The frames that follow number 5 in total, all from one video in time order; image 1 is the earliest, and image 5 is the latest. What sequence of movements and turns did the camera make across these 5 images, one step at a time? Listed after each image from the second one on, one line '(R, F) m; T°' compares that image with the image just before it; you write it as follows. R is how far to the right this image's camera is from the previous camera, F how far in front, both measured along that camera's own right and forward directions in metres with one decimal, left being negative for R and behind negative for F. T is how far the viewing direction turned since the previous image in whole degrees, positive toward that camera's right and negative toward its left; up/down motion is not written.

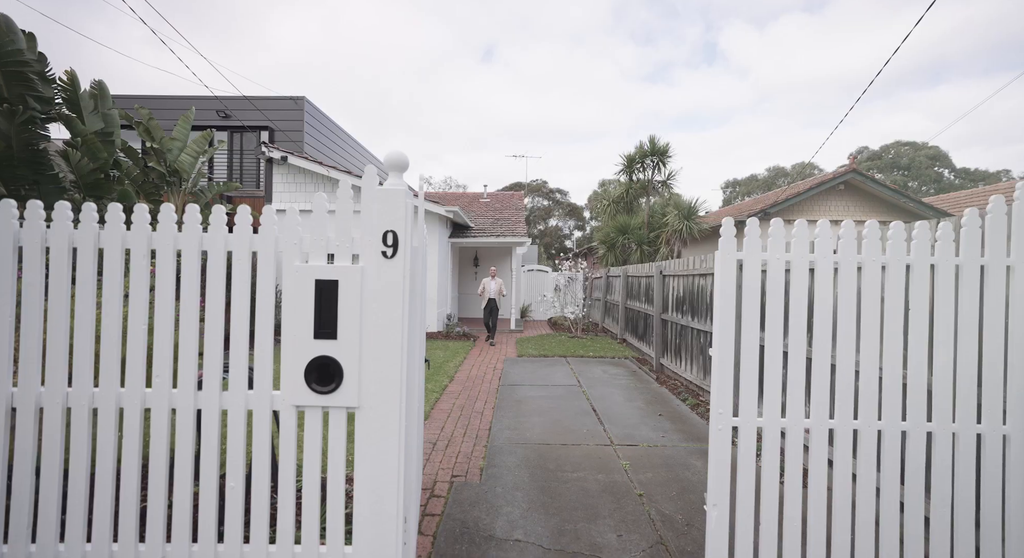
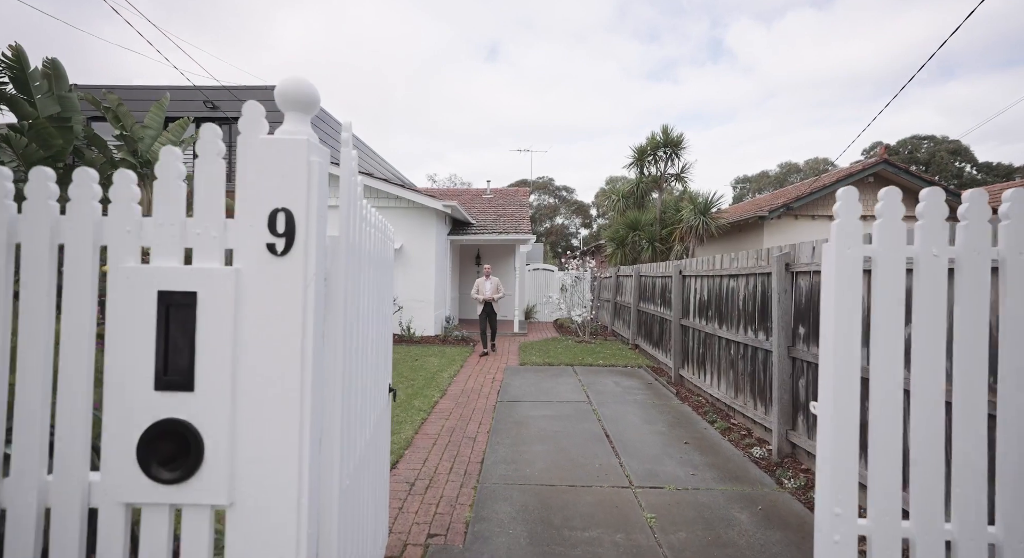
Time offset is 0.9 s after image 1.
(+0.1, +0.8) m; -1°
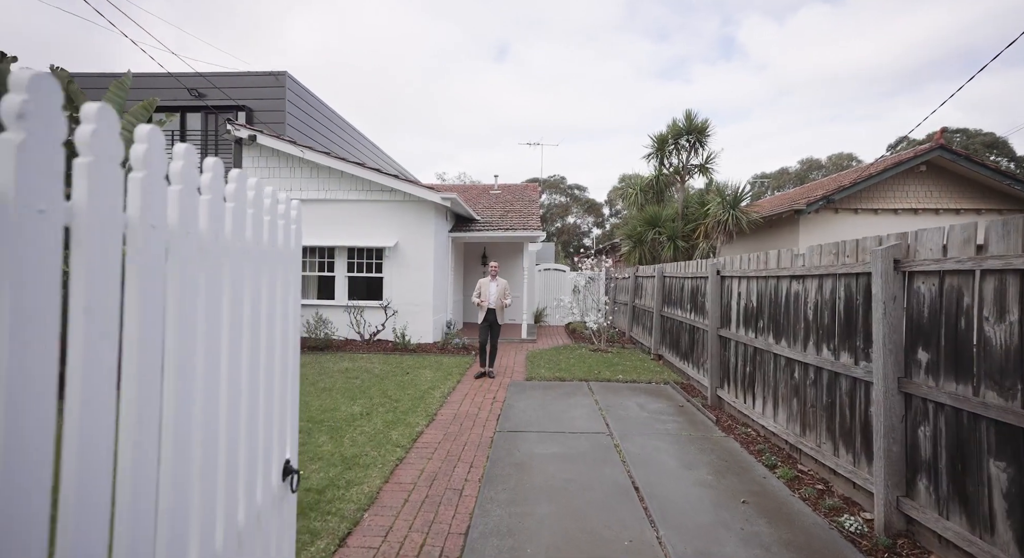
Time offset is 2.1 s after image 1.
(+0.1, +1.1) m; -1°
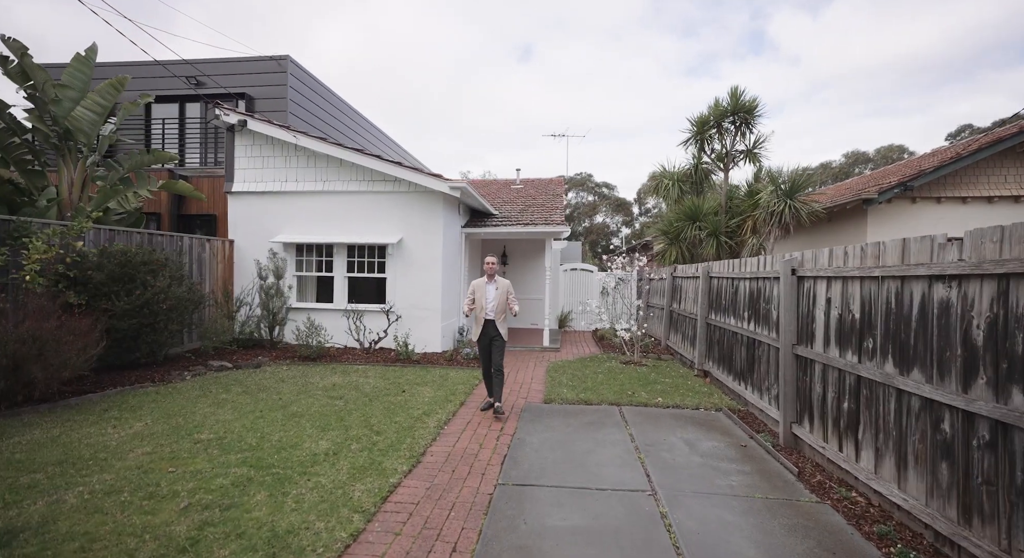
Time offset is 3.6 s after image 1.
(+0.2, +1.3) m; -3°
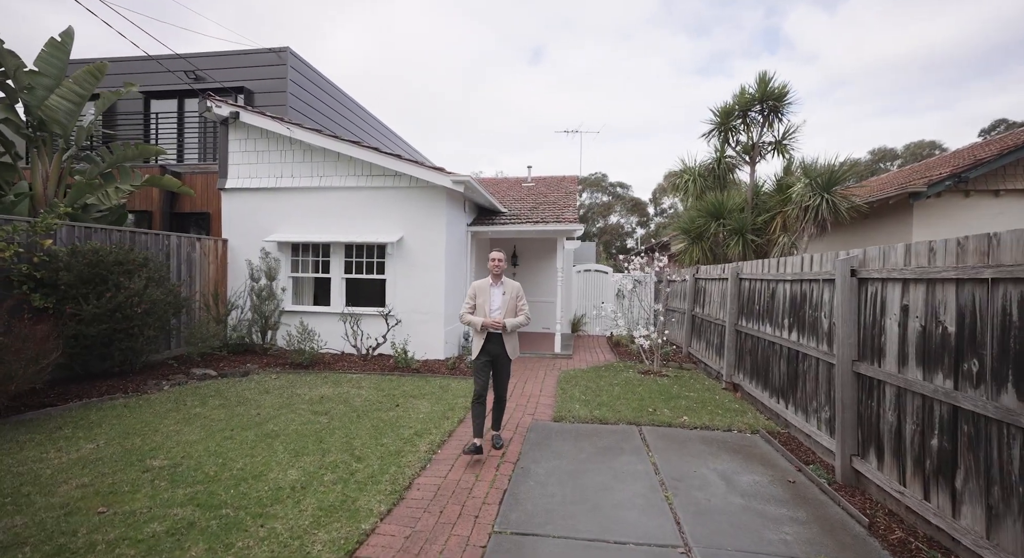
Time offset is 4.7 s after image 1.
(+0.1, +0.7) m; -2°
